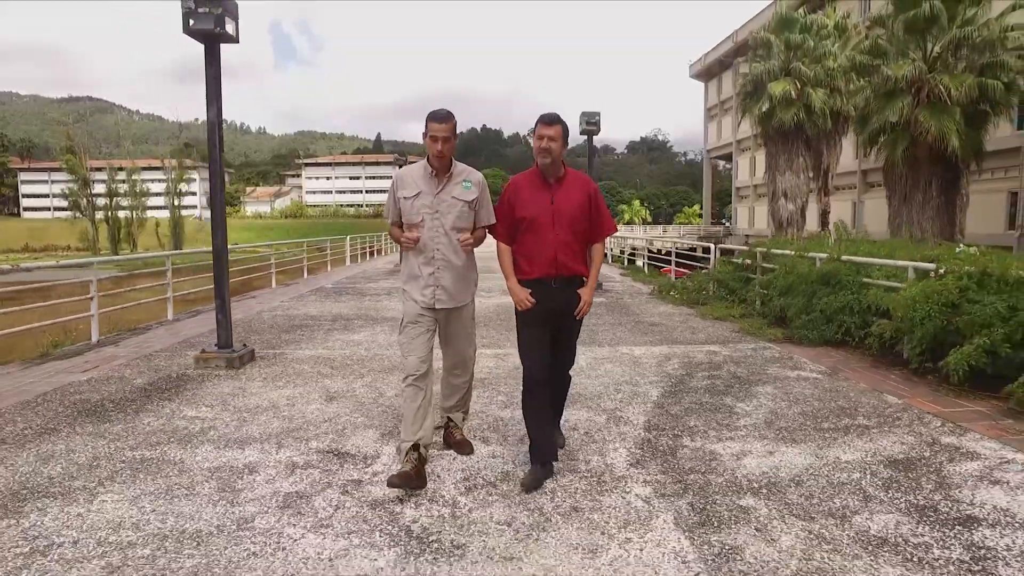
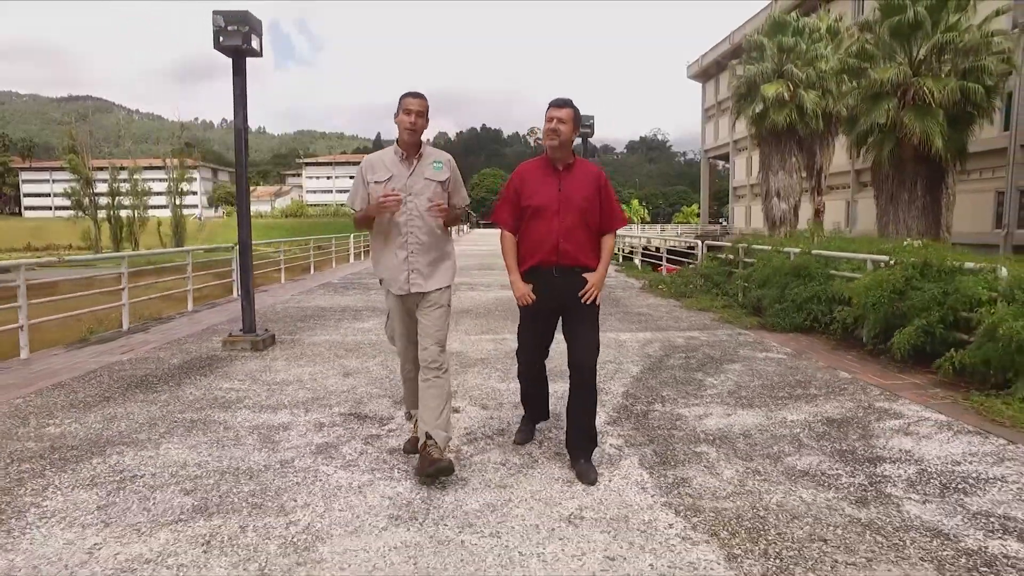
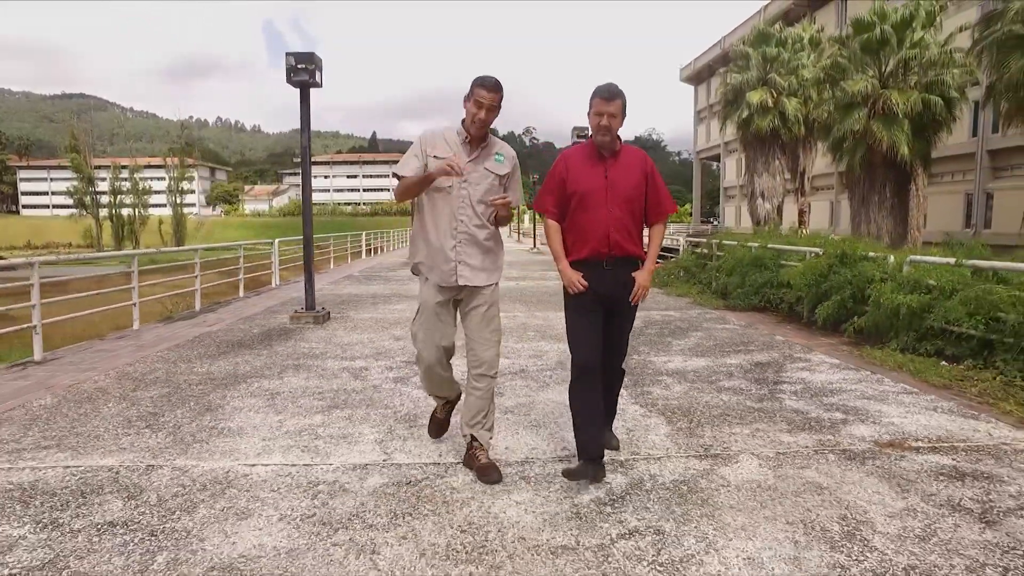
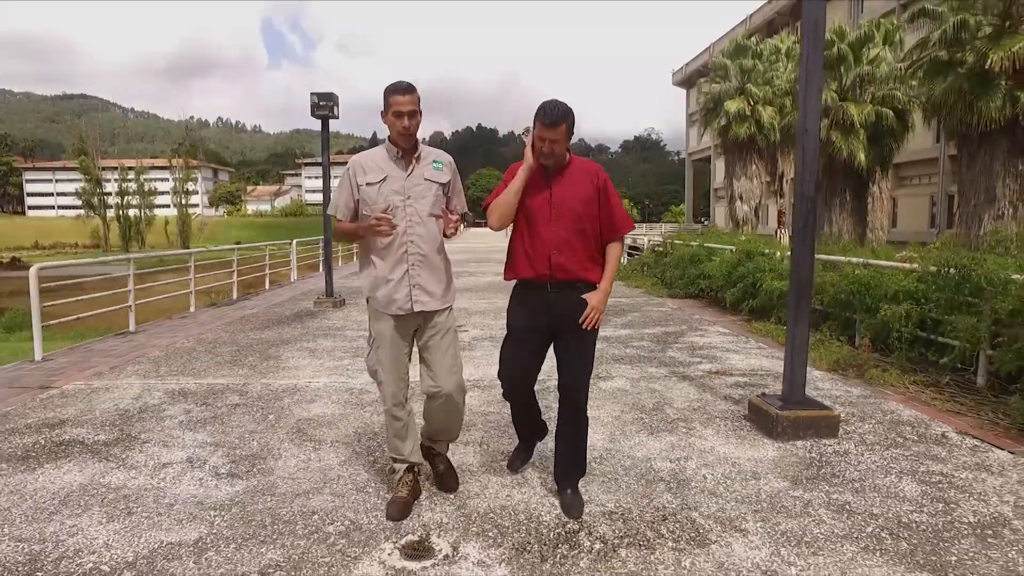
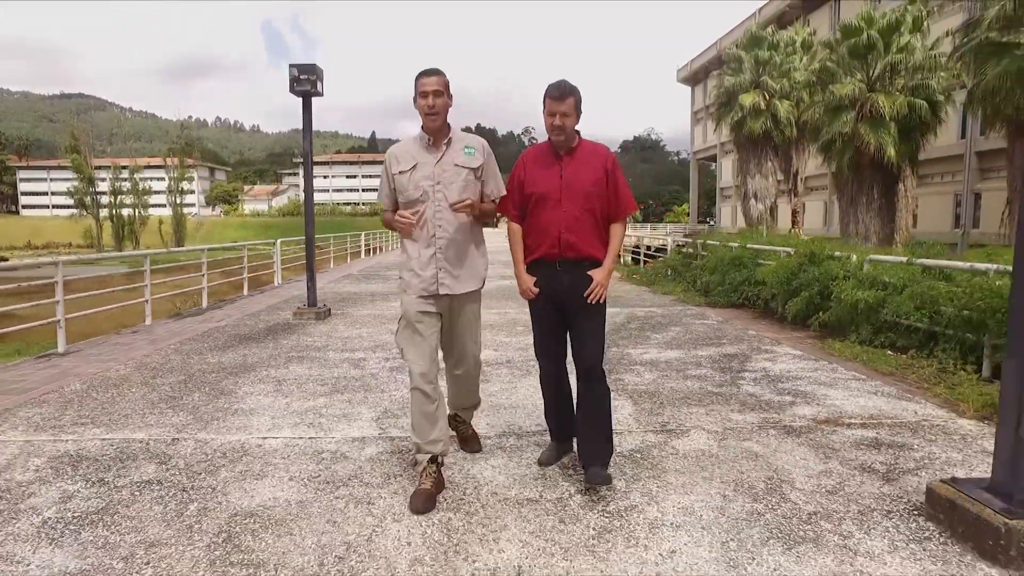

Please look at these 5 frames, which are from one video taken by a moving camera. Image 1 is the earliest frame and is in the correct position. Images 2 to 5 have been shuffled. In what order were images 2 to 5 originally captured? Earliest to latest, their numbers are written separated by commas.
2, 3, 5, 4
